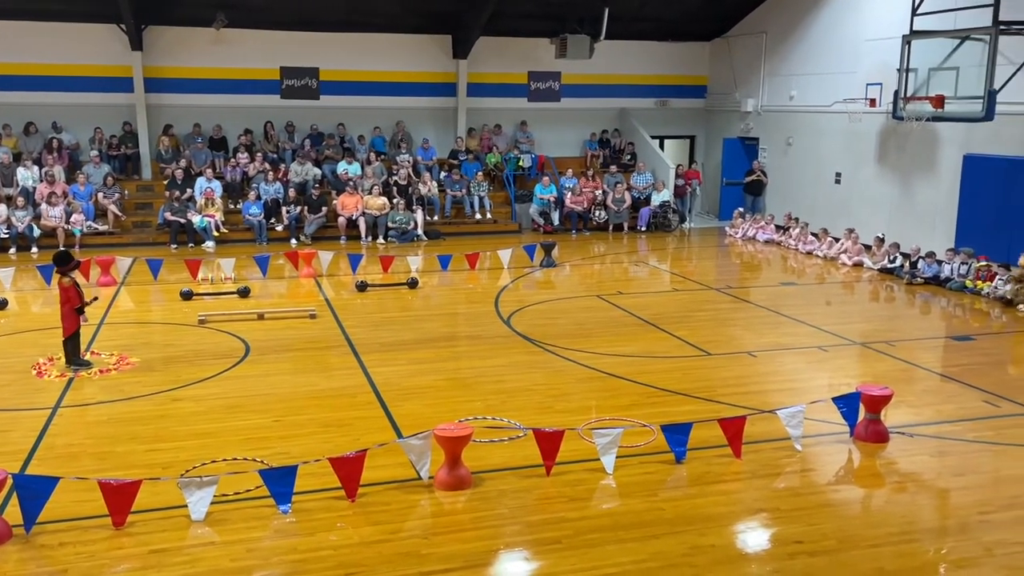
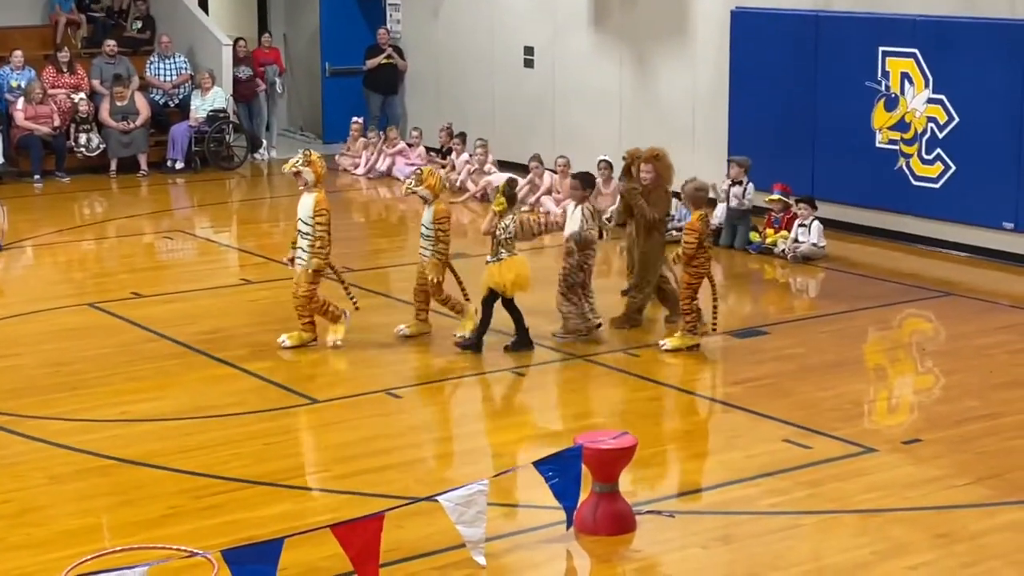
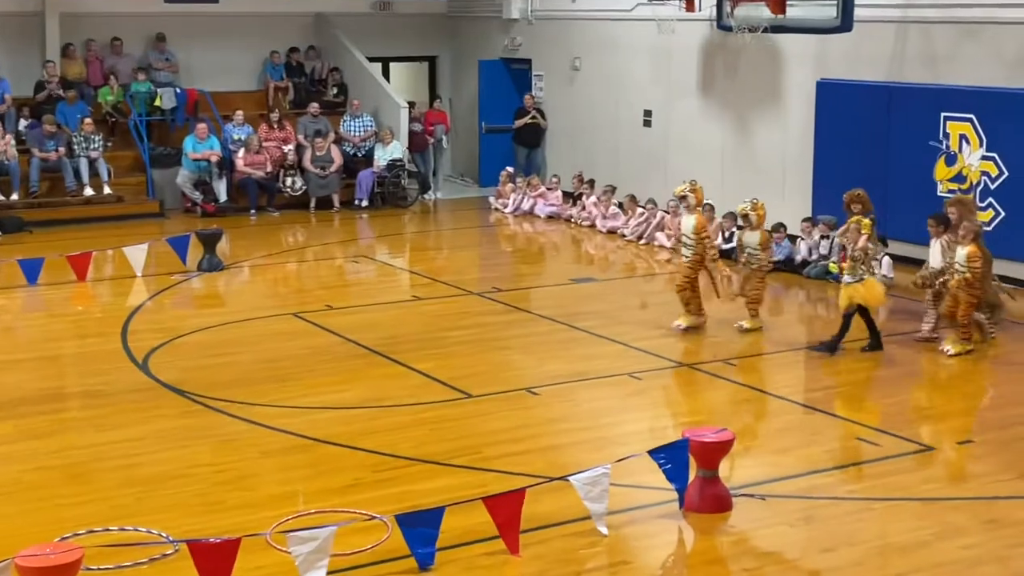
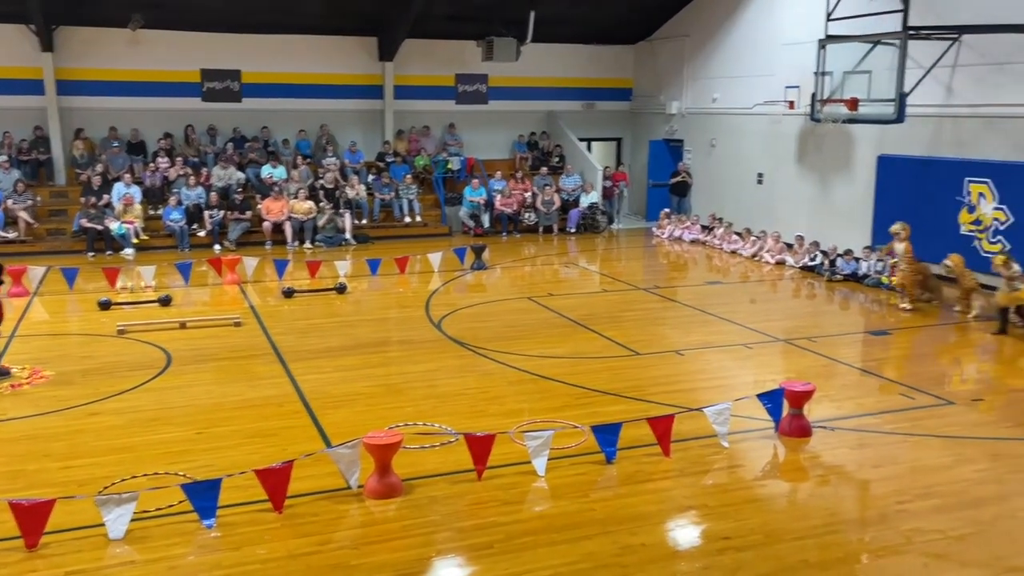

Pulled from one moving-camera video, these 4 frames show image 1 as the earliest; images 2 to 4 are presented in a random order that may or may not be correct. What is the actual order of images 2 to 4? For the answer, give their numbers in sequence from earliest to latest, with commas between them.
4, 3, 2
